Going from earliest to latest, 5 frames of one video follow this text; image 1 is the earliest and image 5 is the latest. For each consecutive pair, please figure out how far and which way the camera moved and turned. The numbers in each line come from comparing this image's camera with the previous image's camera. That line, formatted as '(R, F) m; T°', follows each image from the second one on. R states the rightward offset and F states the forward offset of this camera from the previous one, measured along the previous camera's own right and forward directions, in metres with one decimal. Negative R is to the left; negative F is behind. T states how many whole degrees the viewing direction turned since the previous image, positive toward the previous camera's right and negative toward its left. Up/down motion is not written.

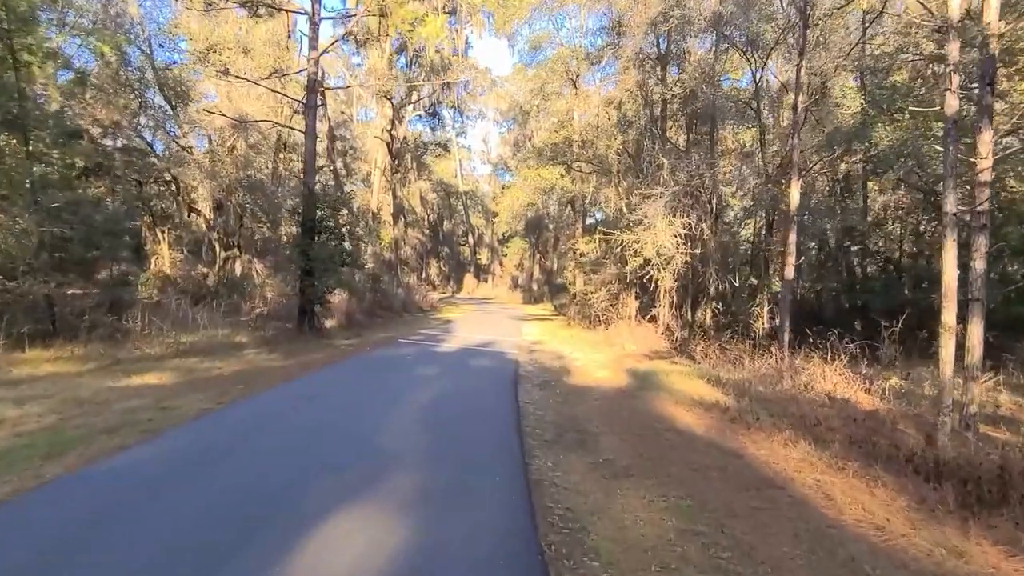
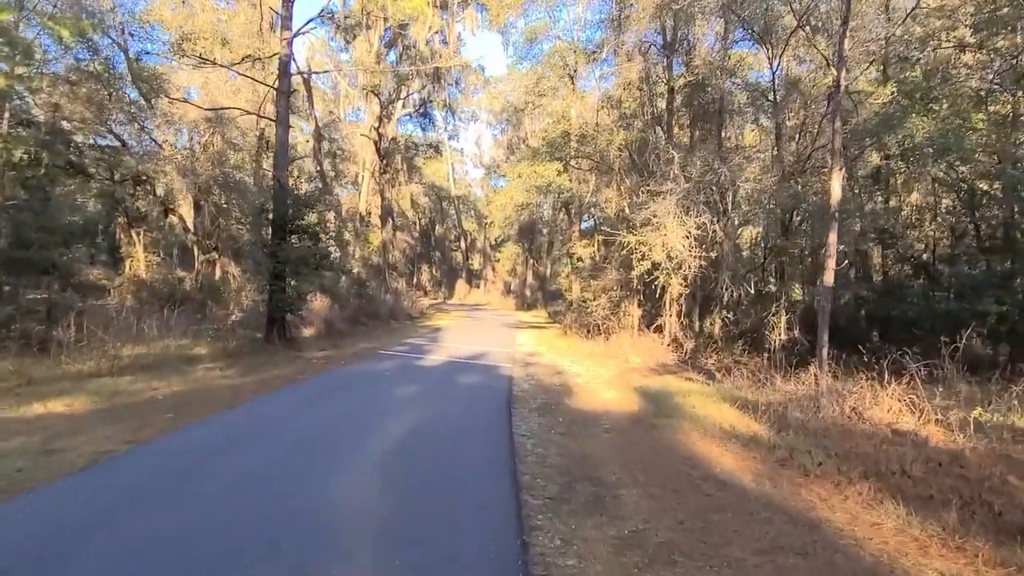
(0.0, +1.7) m; +1°
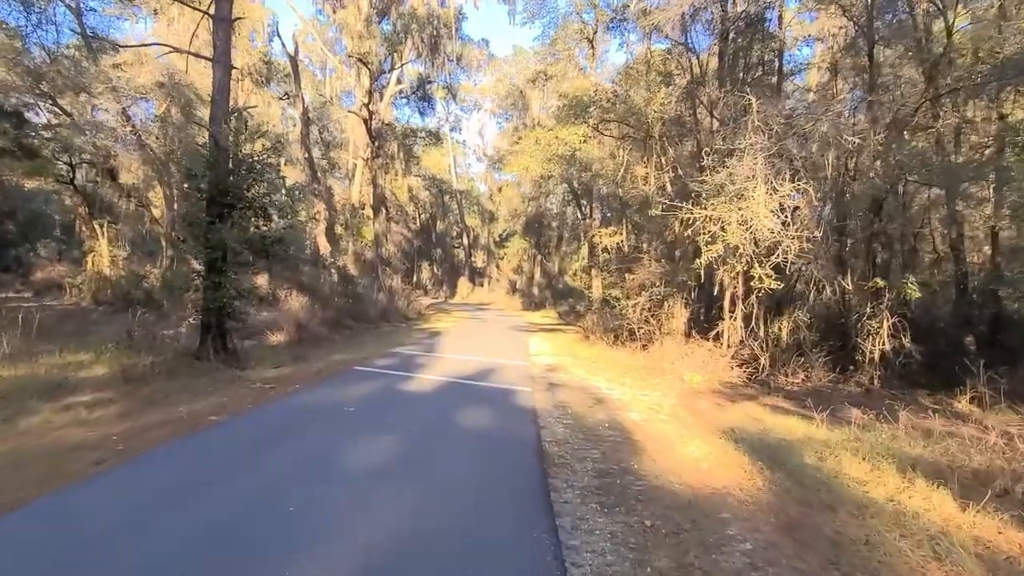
(-0.3, +4.0) m; 0°
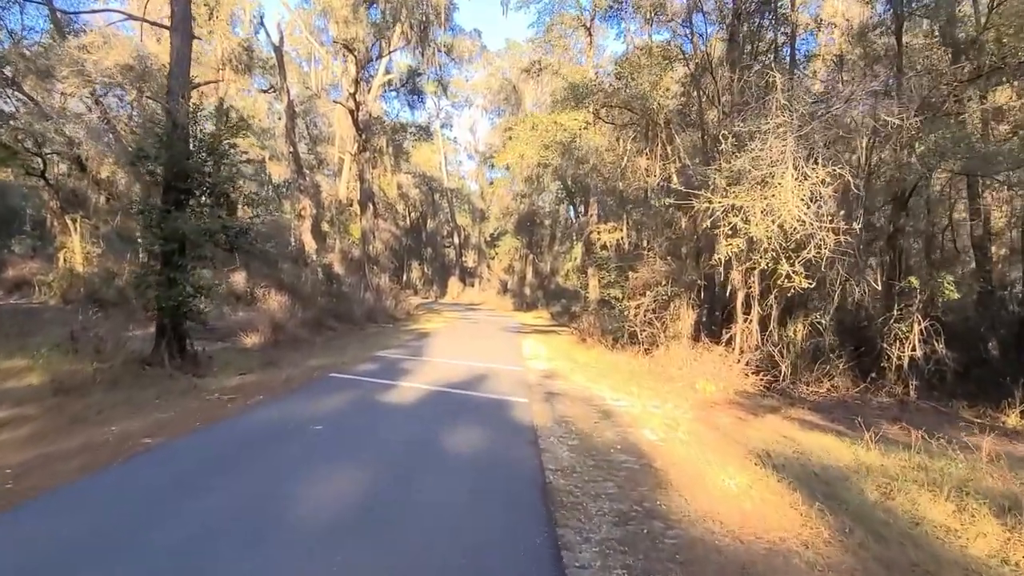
(-0.1, +1.2) m; +1°
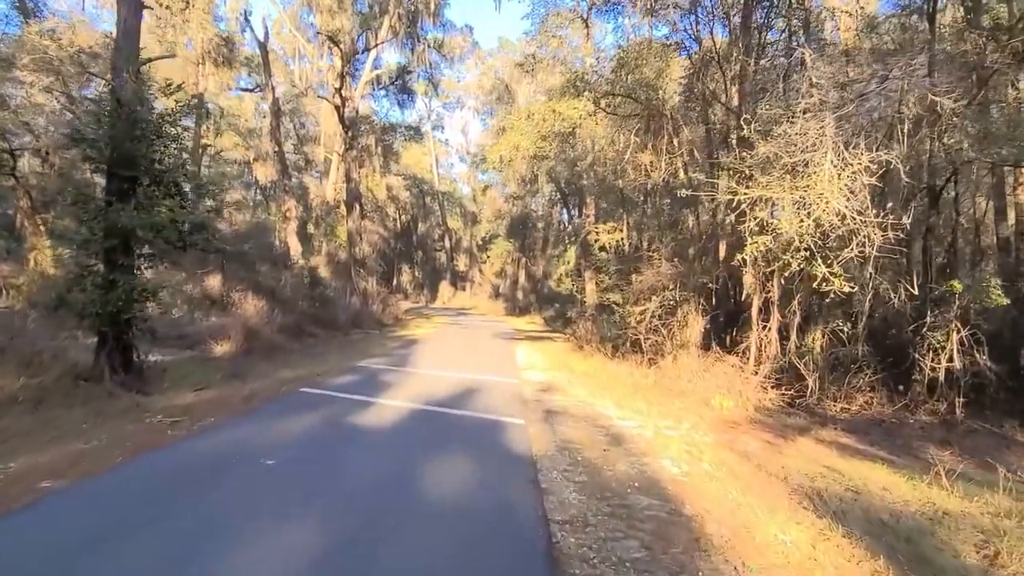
(0.0, +1.2) m; +1°
